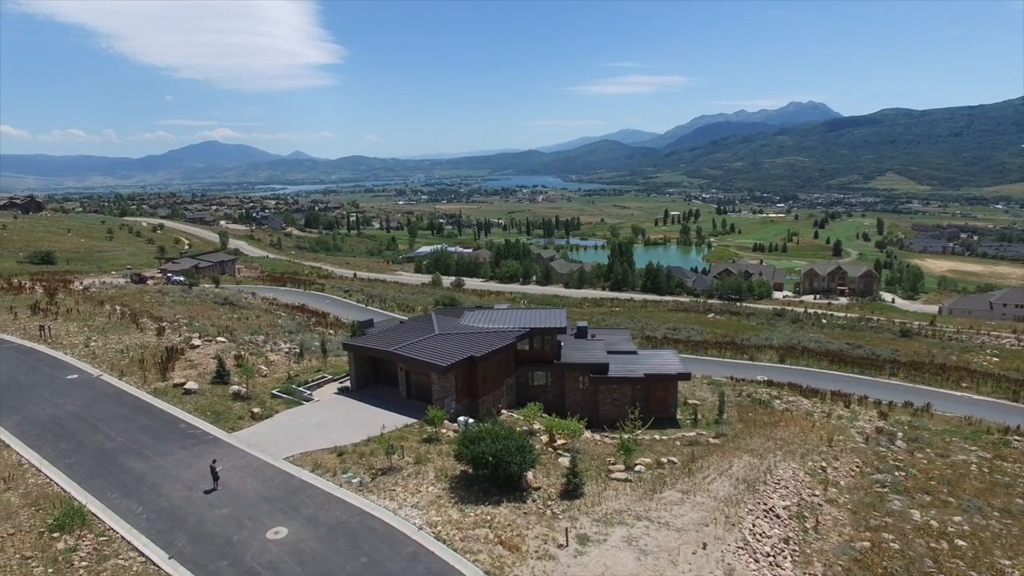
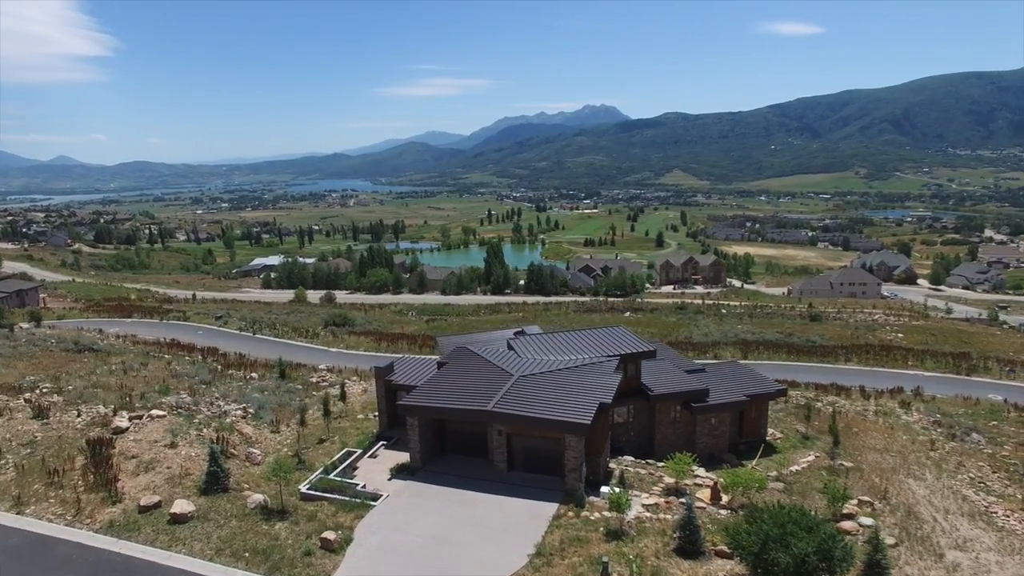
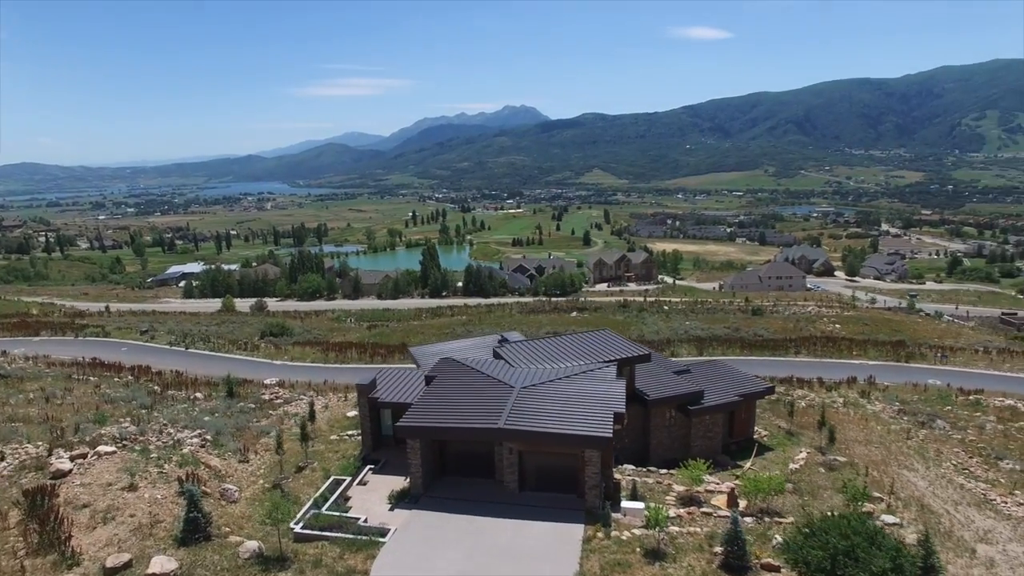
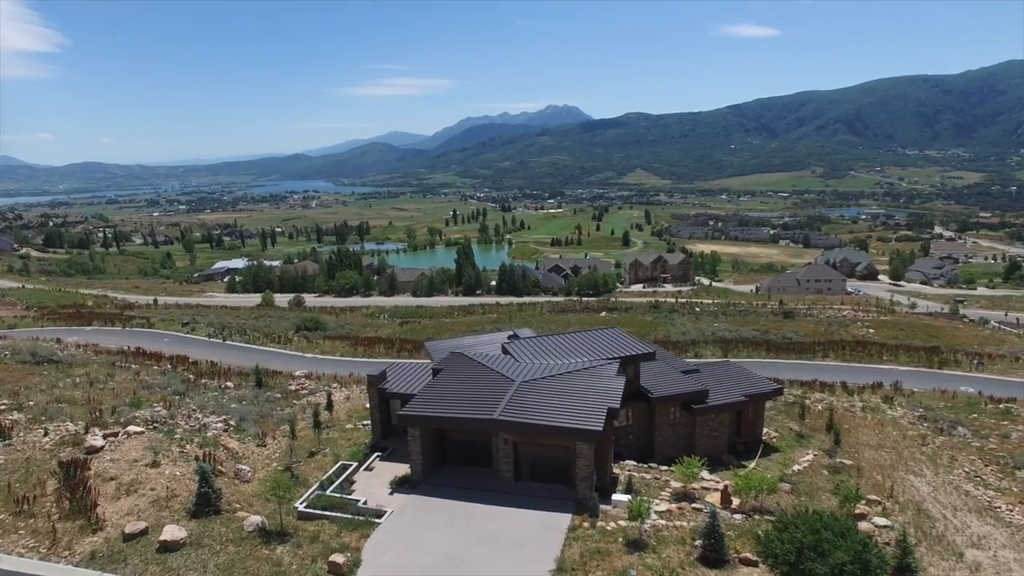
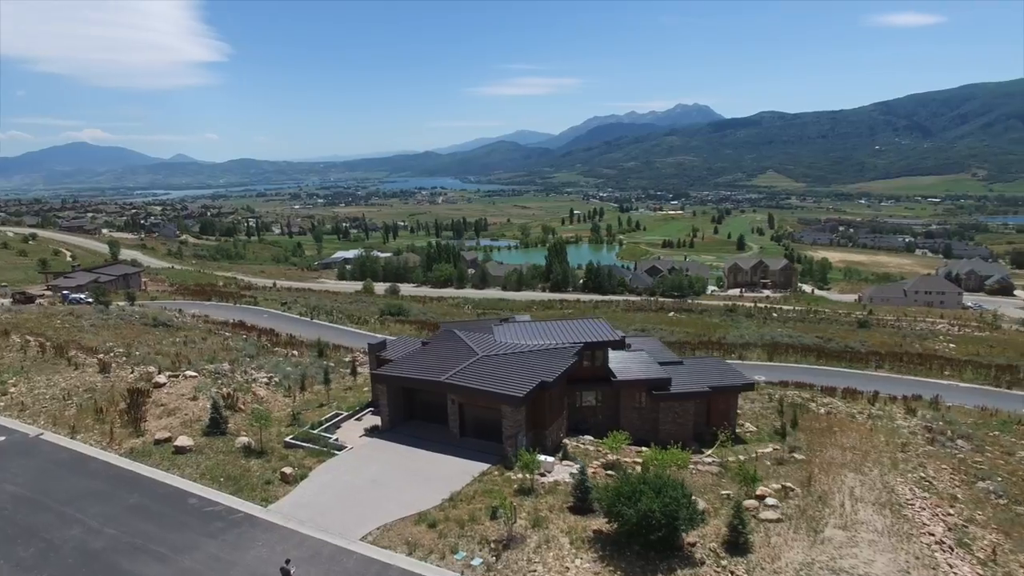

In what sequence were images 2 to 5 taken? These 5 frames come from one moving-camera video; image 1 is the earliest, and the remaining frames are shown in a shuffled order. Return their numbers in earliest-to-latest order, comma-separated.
5, 2, 4, 3
